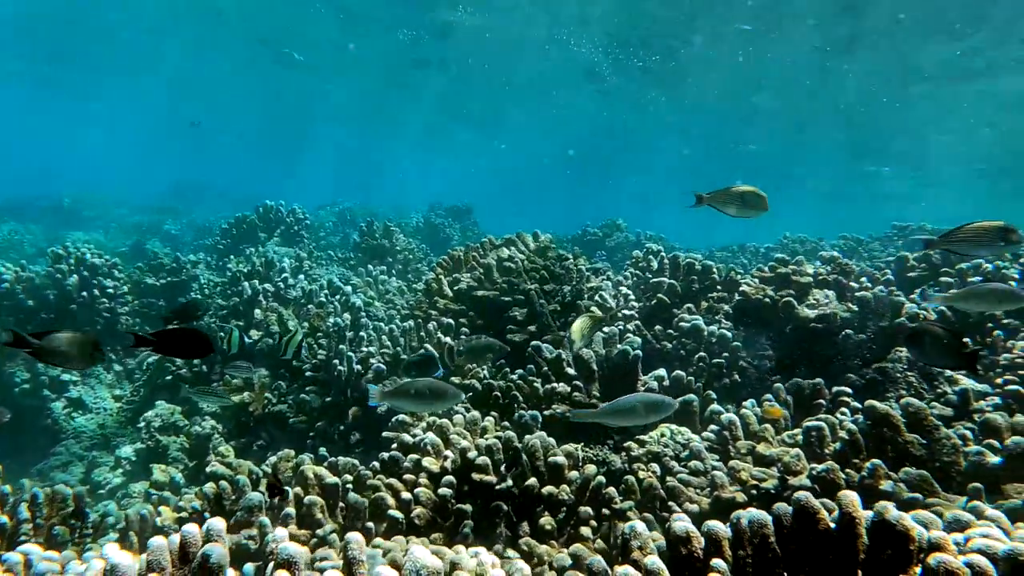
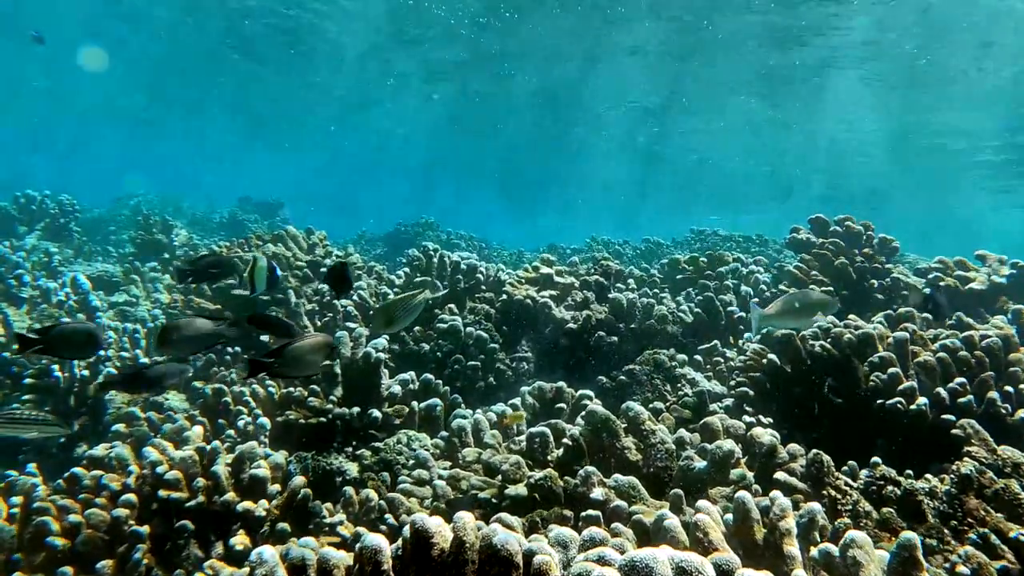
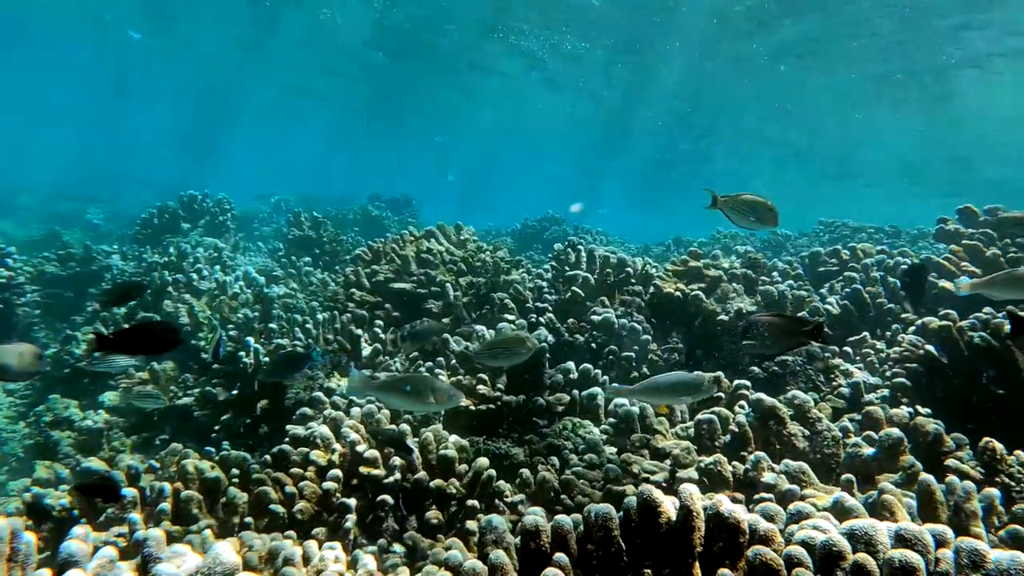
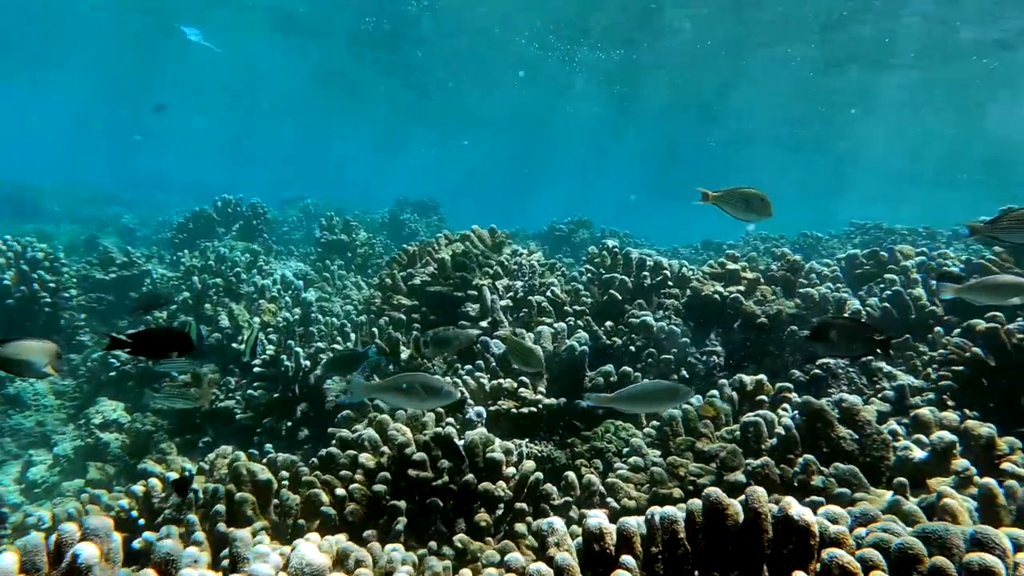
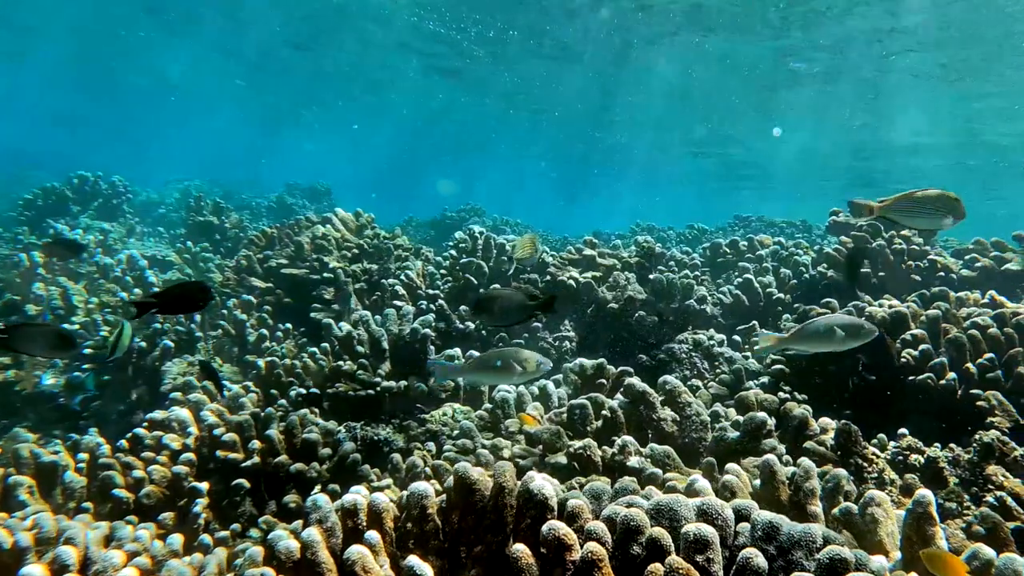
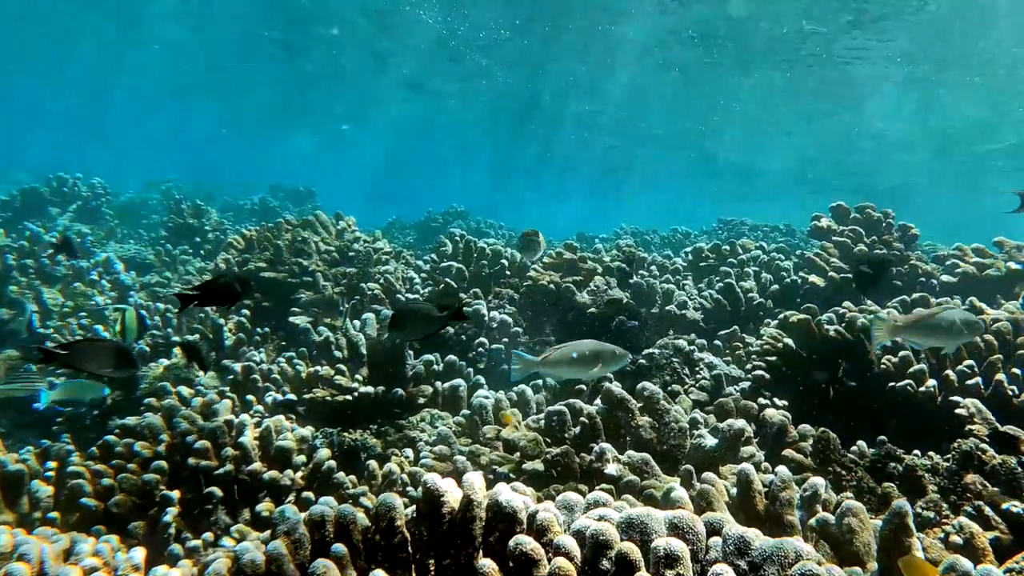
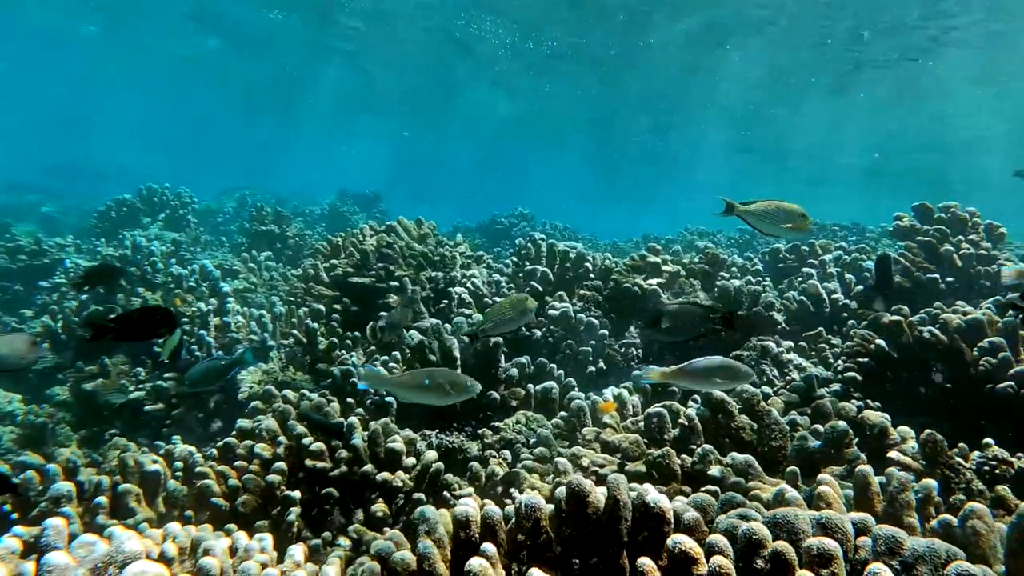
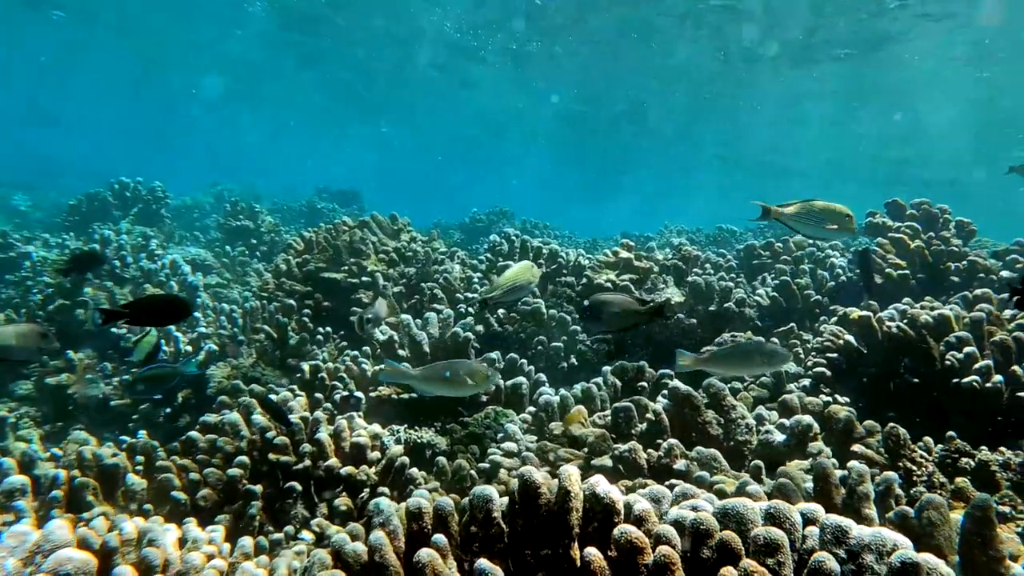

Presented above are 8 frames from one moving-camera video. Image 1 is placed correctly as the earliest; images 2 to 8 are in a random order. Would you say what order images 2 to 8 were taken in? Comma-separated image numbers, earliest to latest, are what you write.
4, 3, 7, 8, 5, 6, 2
